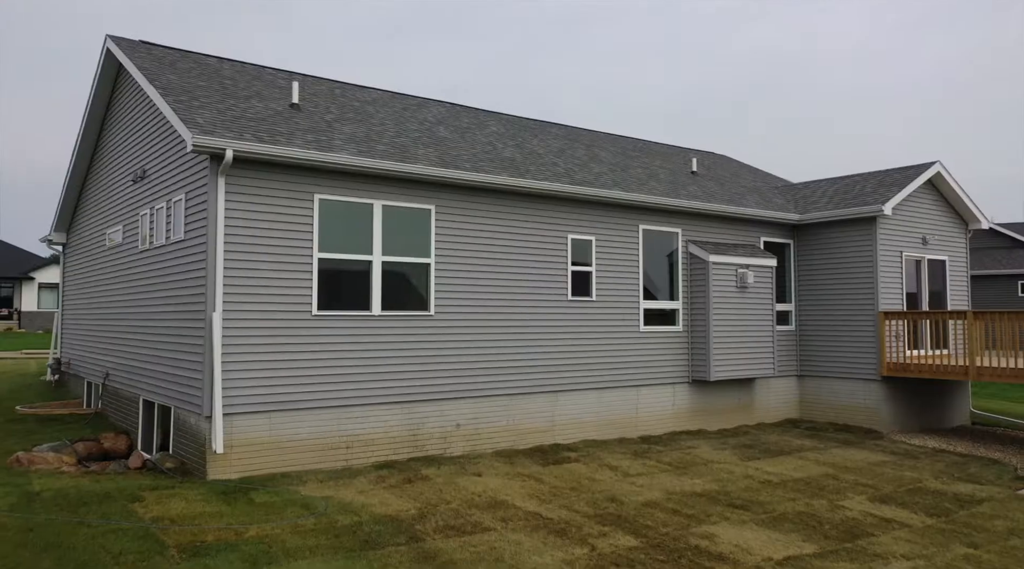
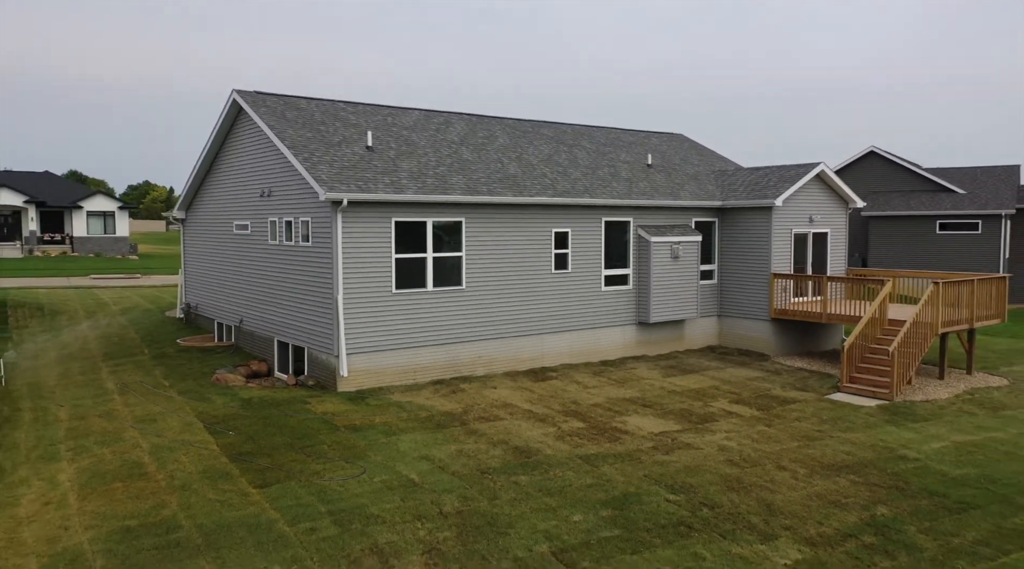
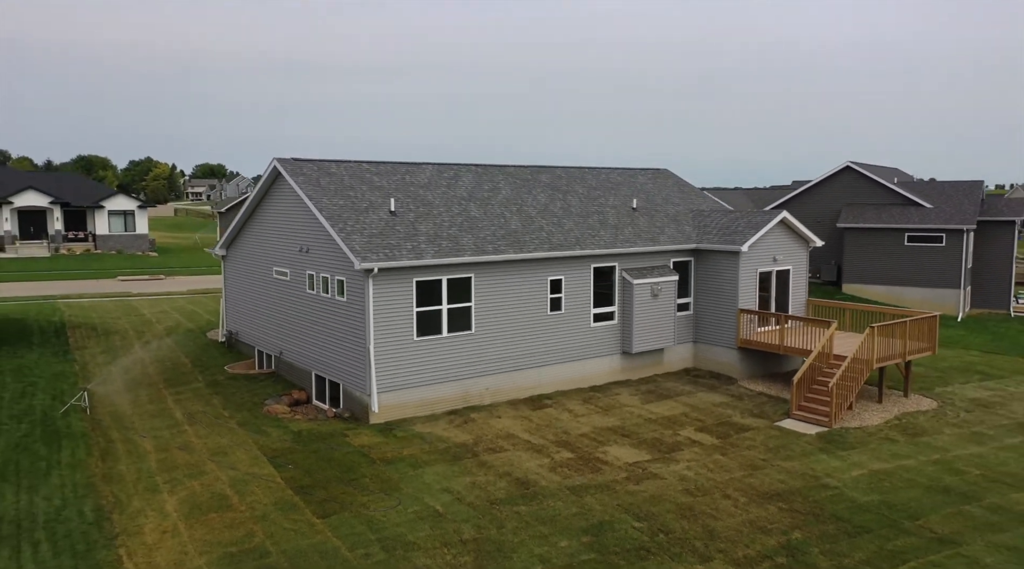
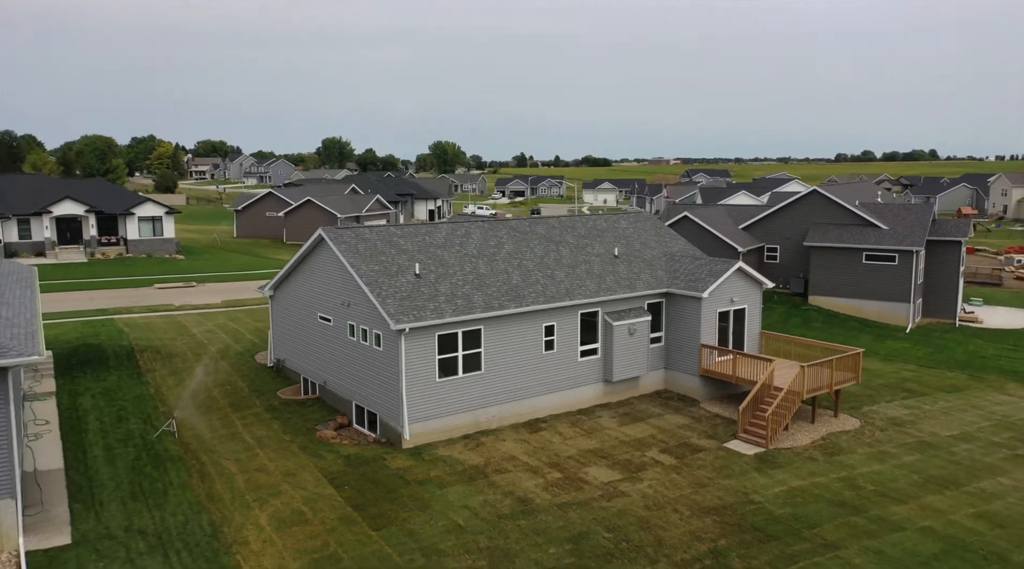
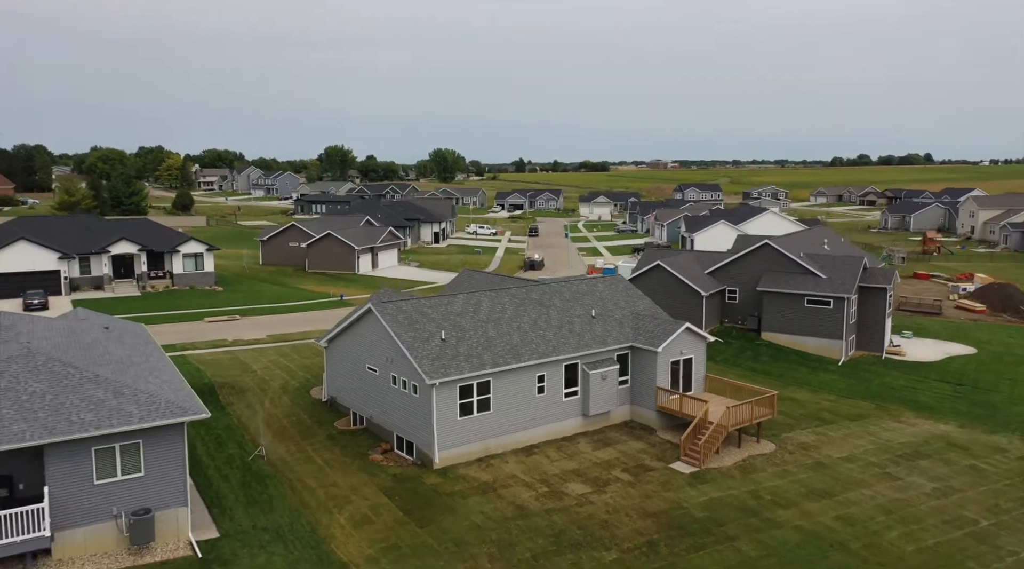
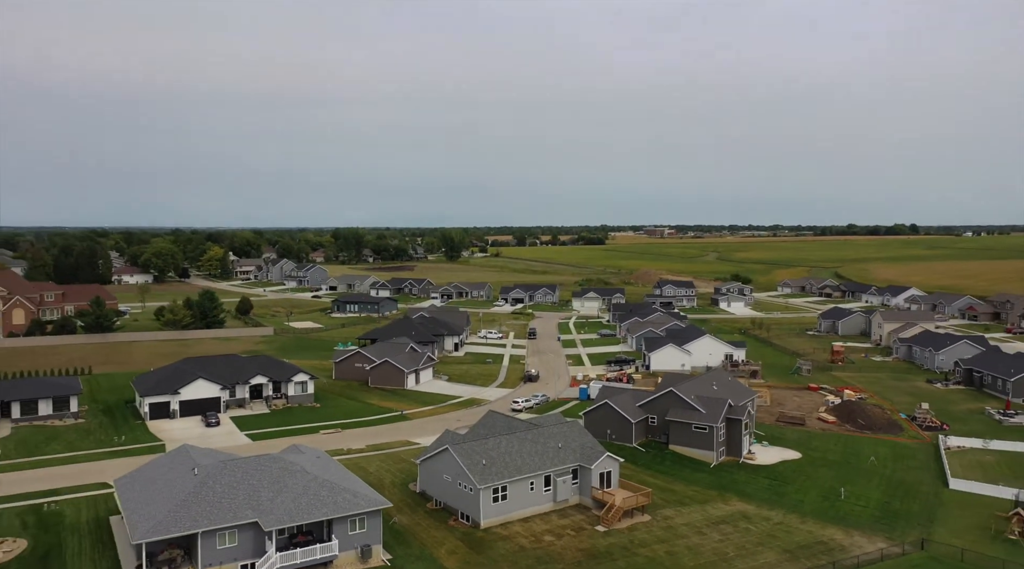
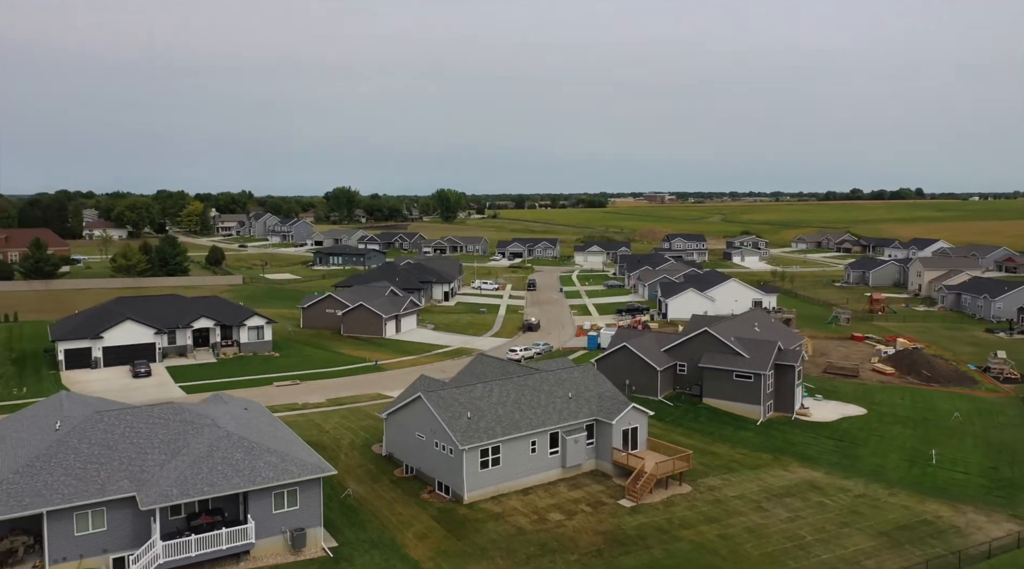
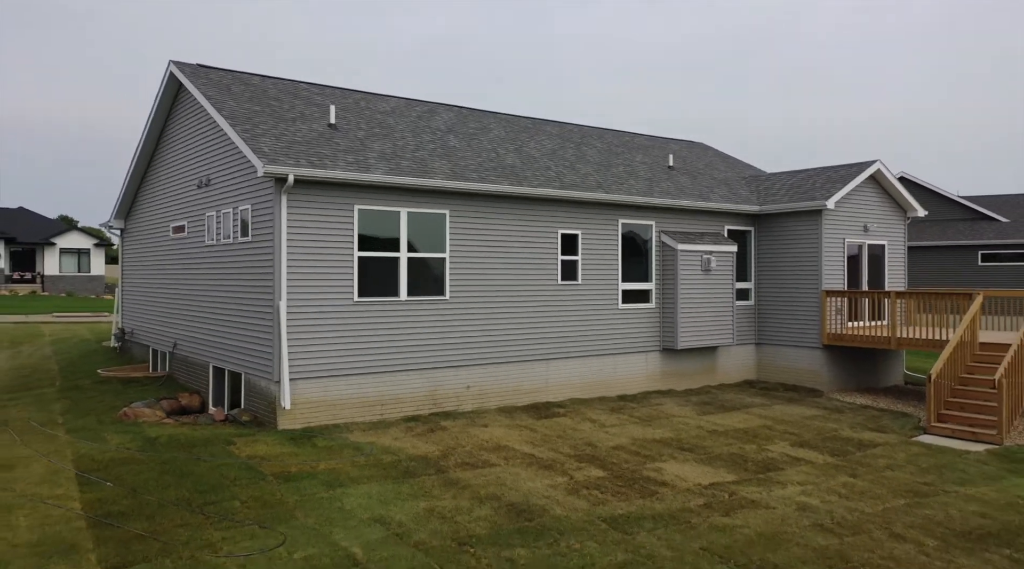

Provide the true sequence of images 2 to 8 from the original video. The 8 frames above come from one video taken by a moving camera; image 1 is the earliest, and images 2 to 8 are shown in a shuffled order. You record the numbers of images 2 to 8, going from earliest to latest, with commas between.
8, 2, 3, 4, 5, 7, 6
